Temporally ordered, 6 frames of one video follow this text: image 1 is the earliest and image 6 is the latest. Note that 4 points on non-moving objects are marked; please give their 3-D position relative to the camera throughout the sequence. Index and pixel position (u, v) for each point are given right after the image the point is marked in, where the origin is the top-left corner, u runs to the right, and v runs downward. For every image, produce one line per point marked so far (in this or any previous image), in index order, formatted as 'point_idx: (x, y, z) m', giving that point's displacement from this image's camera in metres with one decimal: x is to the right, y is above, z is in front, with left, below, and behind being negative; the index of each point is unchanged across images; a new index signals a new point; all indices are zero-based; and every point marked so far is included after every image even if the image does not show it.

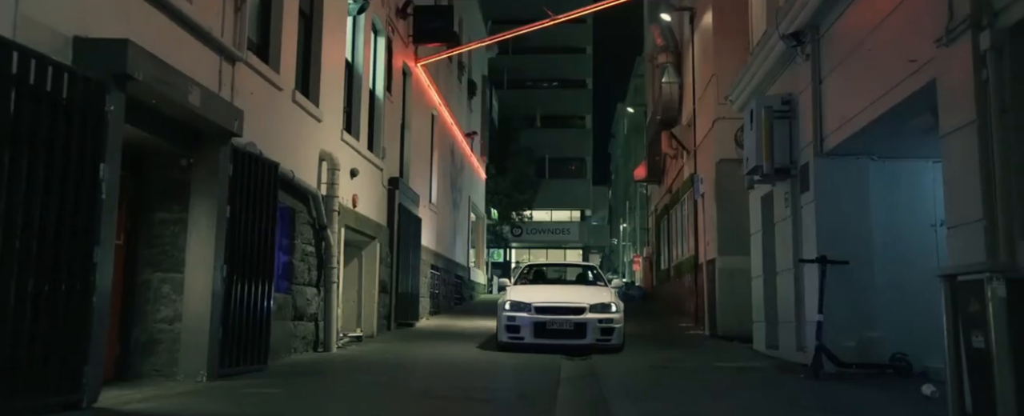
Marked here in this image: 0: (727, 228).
0: (+4.0, -0.4, +16.4) m
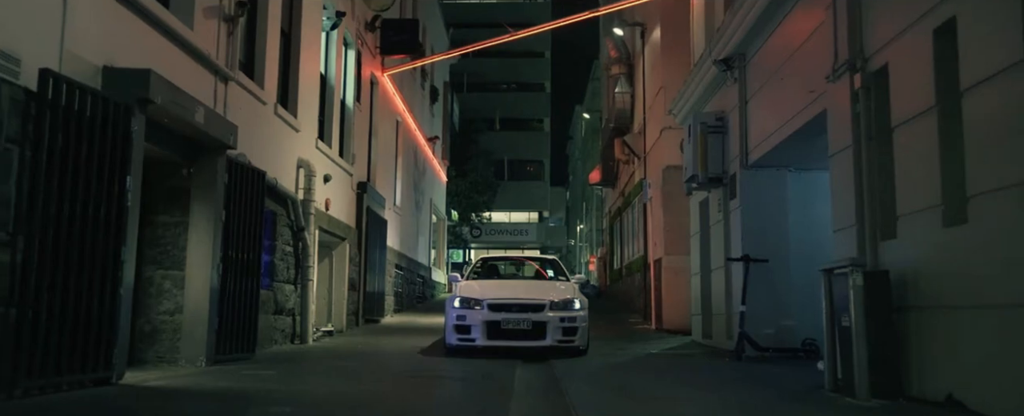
0: (+3.2, -0.4, +17.8) m
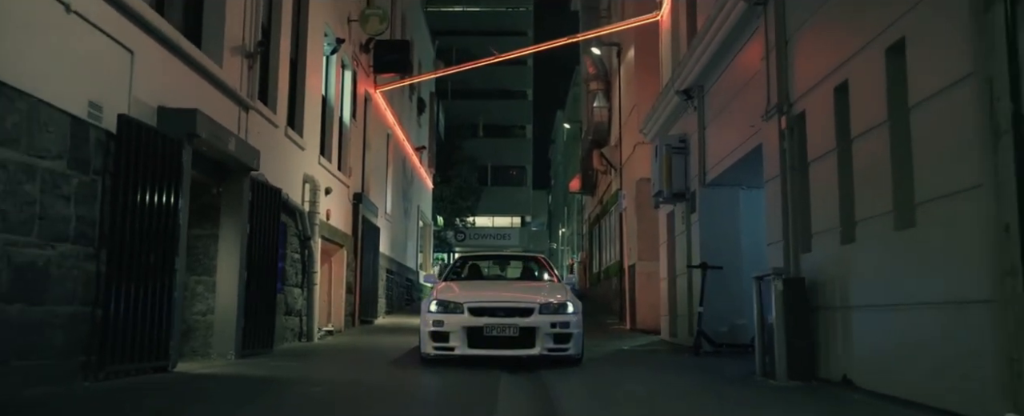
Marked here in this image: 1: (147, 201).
0: (+2.9, -0.6, +19.4) m
1: (-3.5, +0.1, +8.3) m
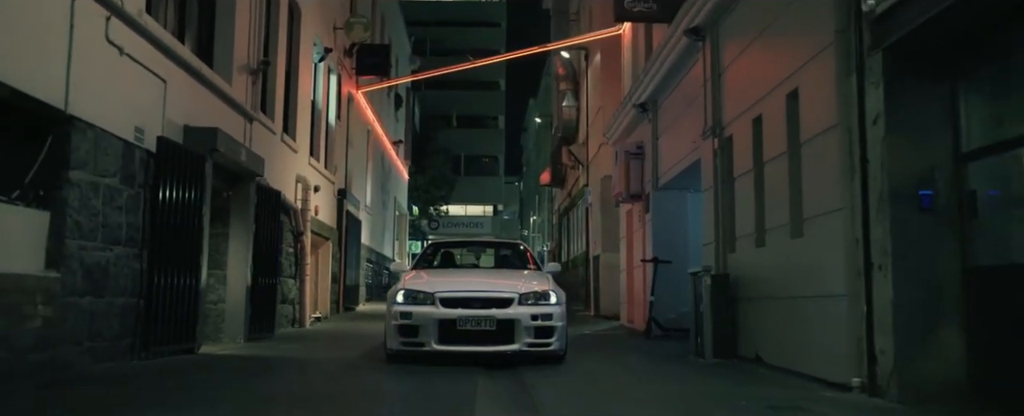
0: (+2.3, -0.6, +21.0) m
1: (-3.7, 0.0, +9.8) m
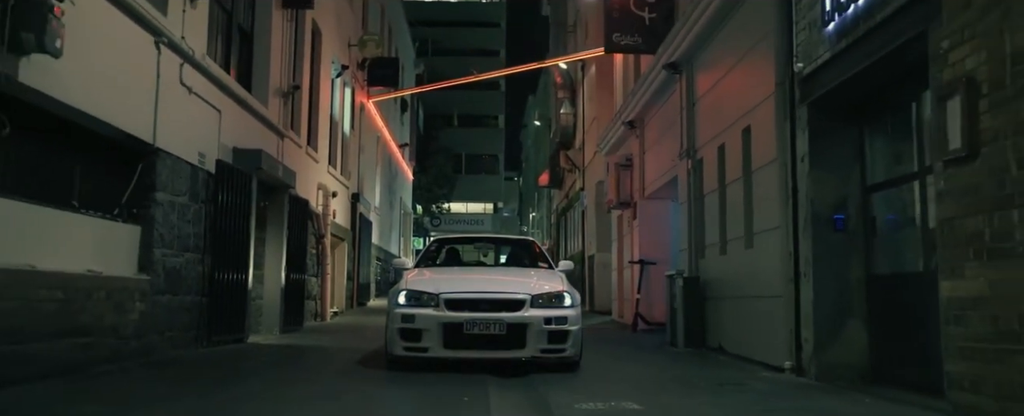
0: (+2.3, -0.6, +22.8) m
1: (-3.7, -0.1, +11.5) m
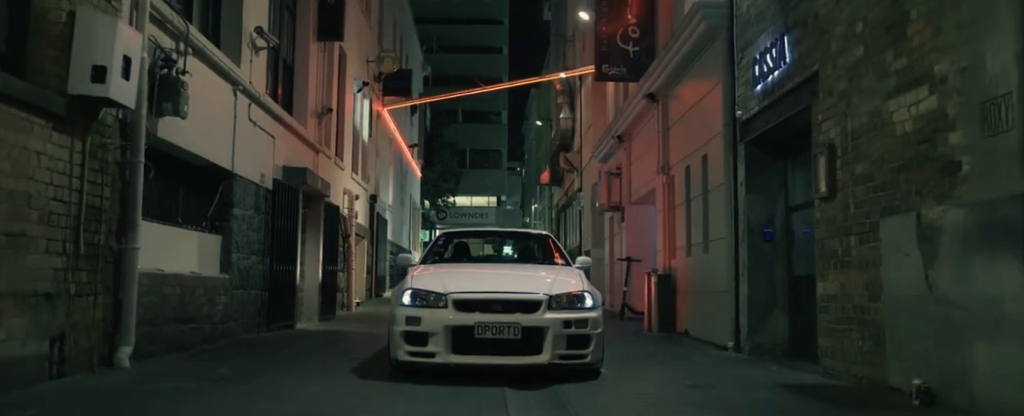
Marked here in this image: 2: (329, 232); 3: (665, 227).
0: (+2.4, -0.7, +25.1) m
1: (-3.6, -0.3, +13.9) m
2: (-3.6, -0.5, +17.6) m
3: (+2.5, -0.3, +14.4) m
